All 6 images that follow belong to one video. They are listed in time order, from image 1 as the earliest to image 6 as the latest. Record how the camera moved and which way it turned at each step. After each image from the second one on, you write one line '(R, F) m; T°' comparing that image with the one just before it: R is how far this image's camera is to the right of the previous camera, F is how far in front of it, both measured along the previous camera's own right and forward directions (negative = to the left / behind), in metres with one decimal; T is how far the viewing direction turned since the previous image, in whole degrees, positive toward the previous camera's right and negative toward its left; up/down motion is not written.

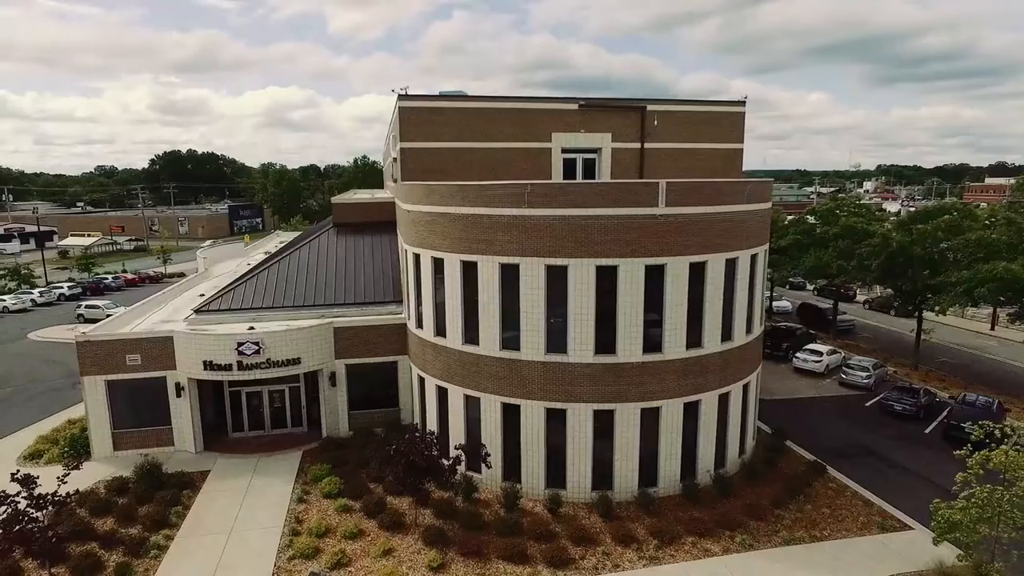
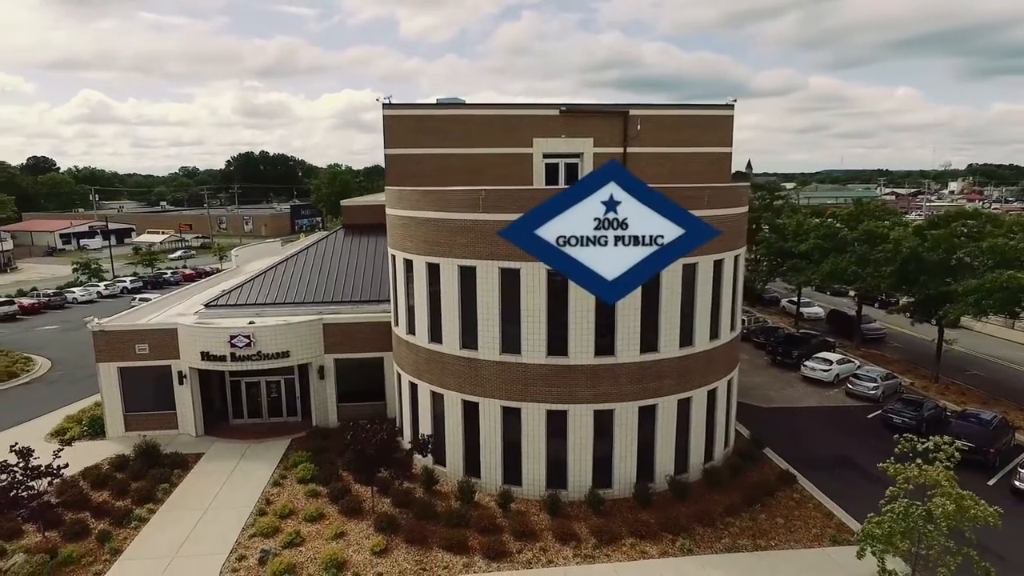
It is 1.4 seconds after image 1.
(+2.8, -0.4) m; -6°
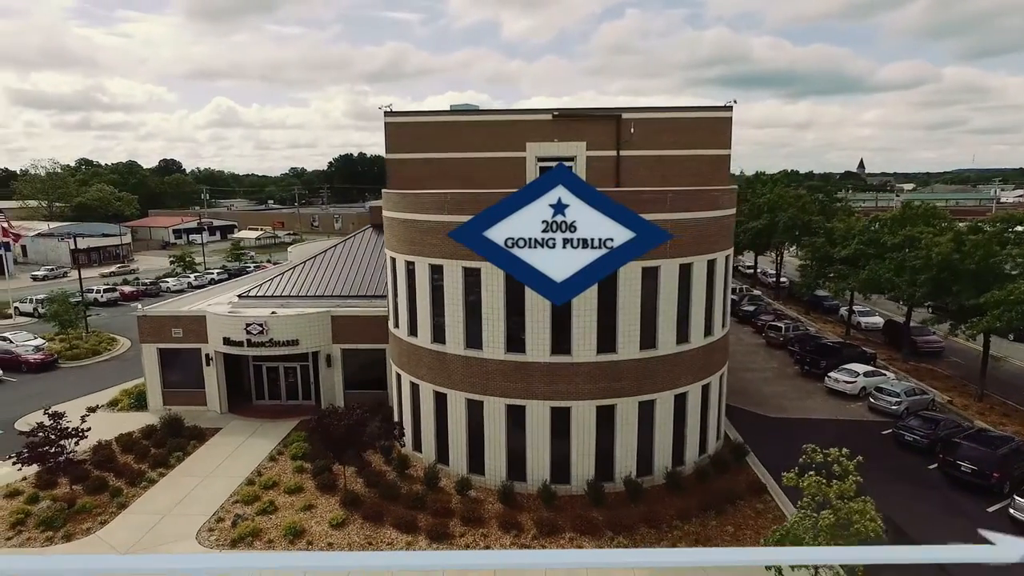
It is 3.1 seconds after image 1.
(+3.5, -0.5) m; -8°
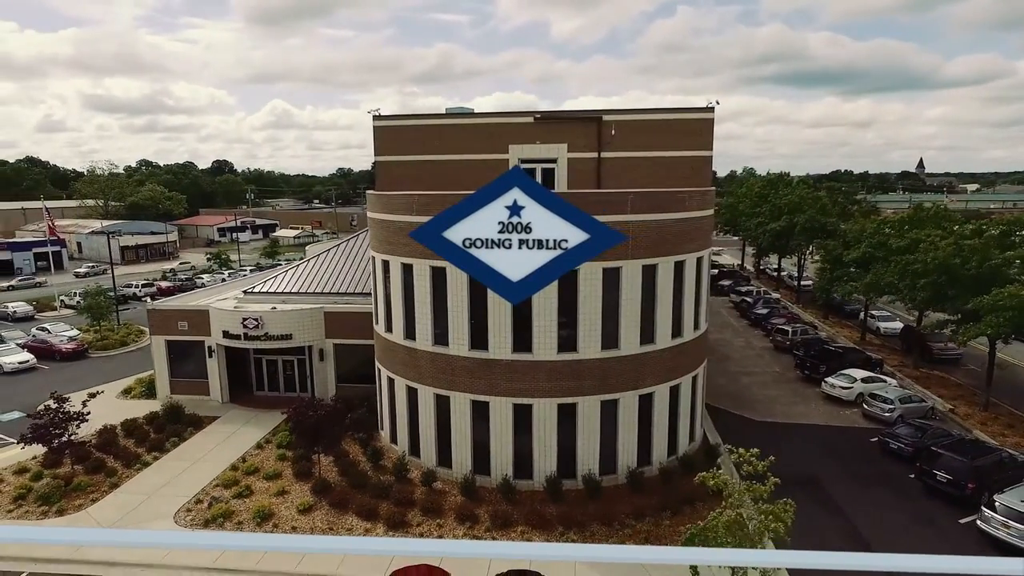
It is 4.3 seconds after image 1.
(+2.2, -0.4) m; -4°
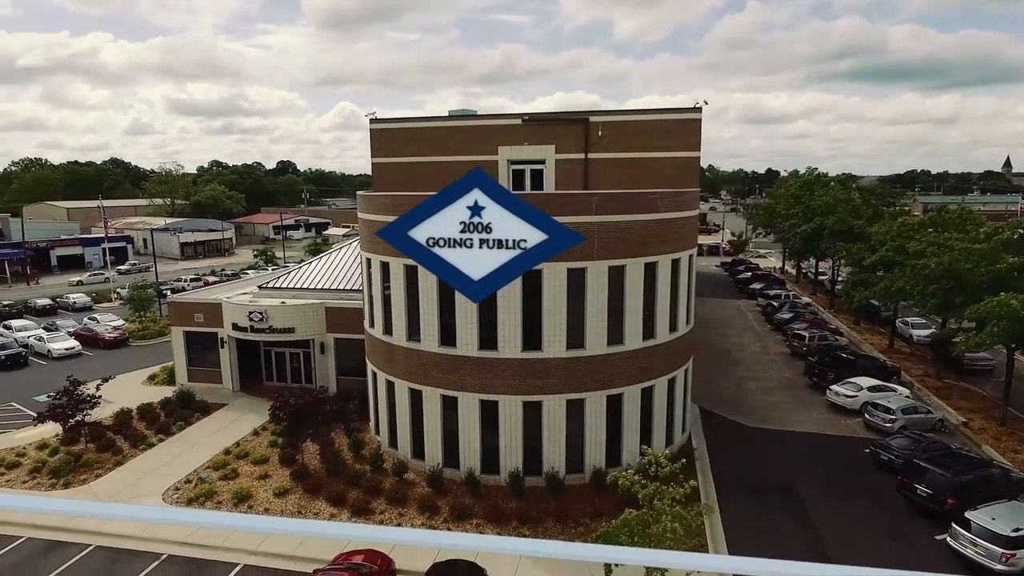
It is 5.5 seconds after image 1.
(+2.5, -0.3) m; -5°
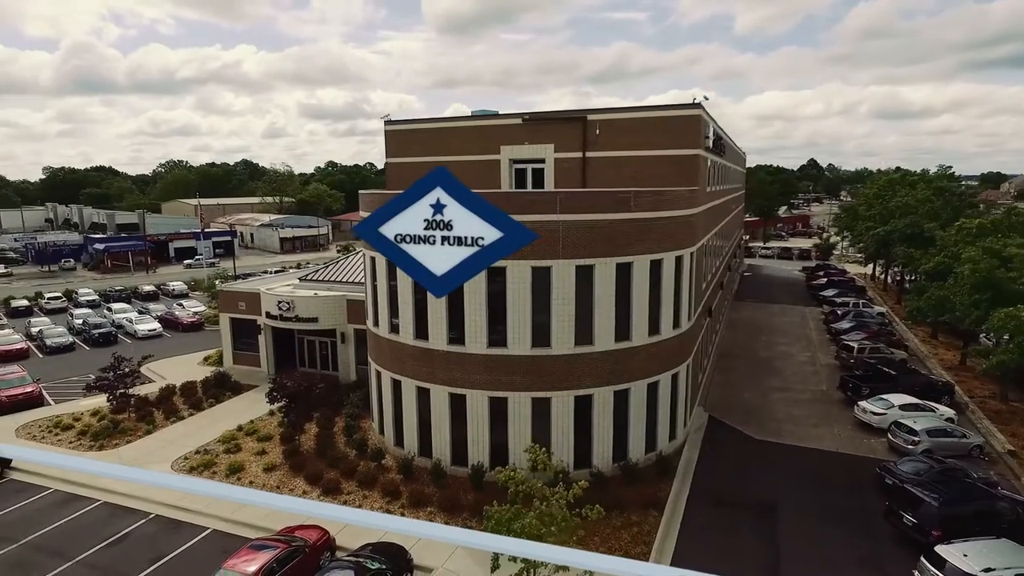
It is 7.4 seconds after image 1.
(+3.8, 0.0) m; -9°
